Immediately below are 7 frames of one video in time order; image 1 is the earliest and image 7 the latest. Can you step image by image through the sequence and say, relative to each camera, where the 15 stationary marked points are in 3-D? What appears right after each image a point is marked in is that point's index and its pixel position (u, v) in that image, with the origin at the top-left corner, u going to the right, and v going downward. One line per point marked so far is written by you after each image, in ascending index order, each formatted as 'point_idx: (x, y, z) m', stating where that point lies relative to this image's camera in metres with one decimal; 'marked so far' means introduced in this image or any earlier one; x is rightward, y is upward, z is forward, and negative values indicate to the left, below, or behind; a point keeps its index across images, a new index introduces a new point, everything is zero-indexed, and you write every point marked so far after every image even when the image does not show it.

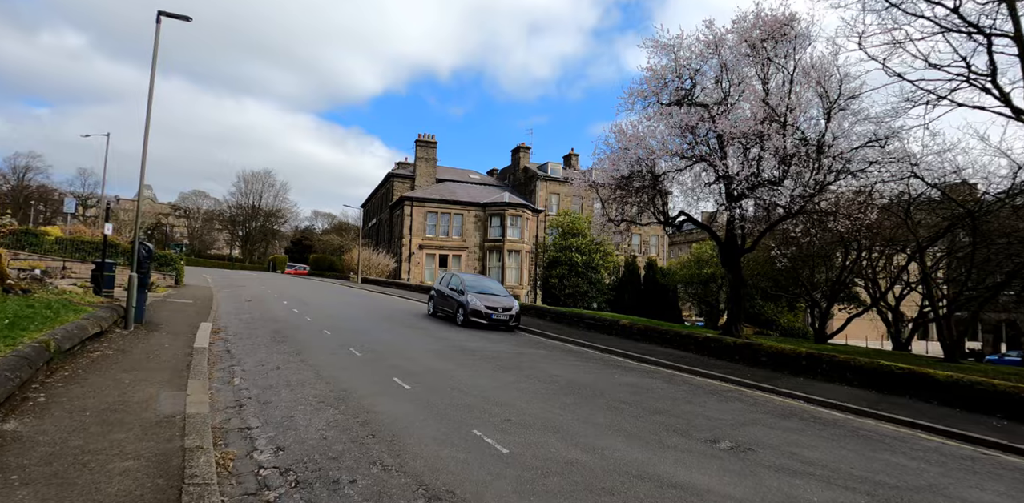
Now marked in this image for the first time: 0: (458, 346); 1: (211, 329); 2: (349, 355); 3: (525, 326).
0: (-1.1, -2.0, +10.7) m
1: (-6.5, -1.7, +10.9) m
2: (-2.8, -1.8, +8.7) m
3: (+0.4, -2.2, +14.8) m
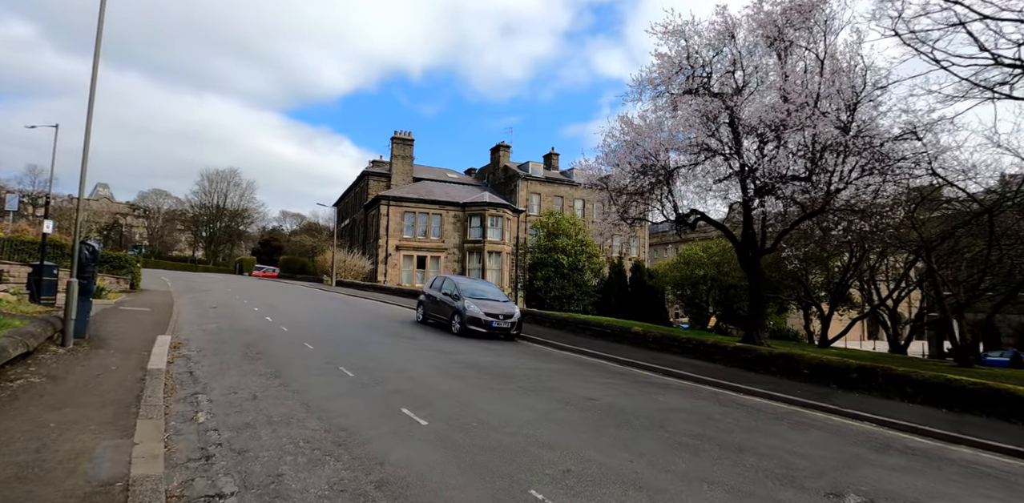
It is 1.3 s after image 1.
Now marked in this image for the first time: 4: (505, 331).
0: (-0.9, -2.0, +9.3) m
1: (-6.3, -1.7, +9.3) m
2: (-2.5, -1.8, +7.3) m
3: (+0.4, -2.2, +13.5) m
4: (-0.2, -2.0, +12.8) m
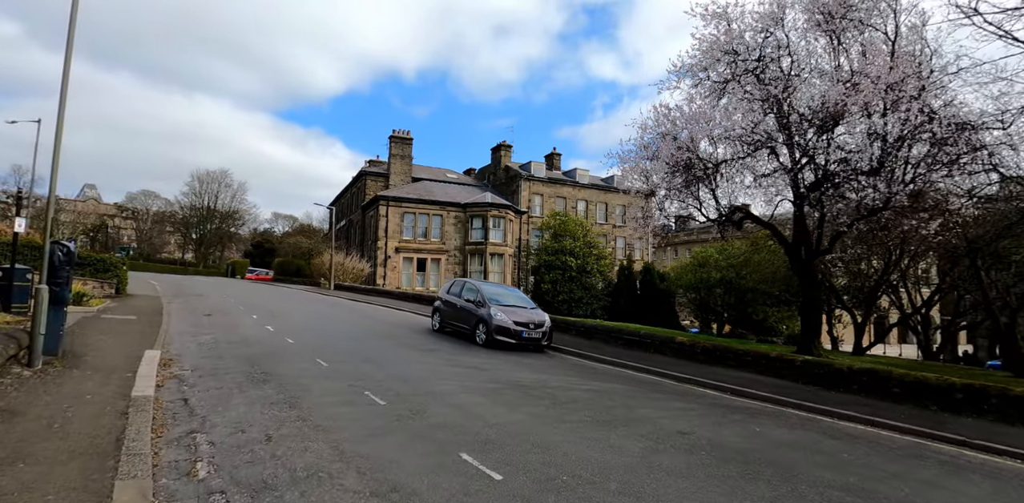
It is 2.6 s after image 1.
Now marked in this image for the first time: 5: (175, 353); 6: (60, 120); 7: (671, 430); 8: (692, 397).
0: (-0.1, -2.0, +8.0) m
1: (-5.5, -1.7, +7.9) m
2: (-1.7, -1.8, +6.0) m
3: (+1.1, -2.3, +12.2) m
4: (+0.5, -2.1, +11.5) m
5: (-5.9, -1.8, +8.8) m
6: (-6.4, +1.8, +7.1) m
7: (+1.8, -2.0, +5.7) m
8: (+2.8, -2.2, +7.8) m
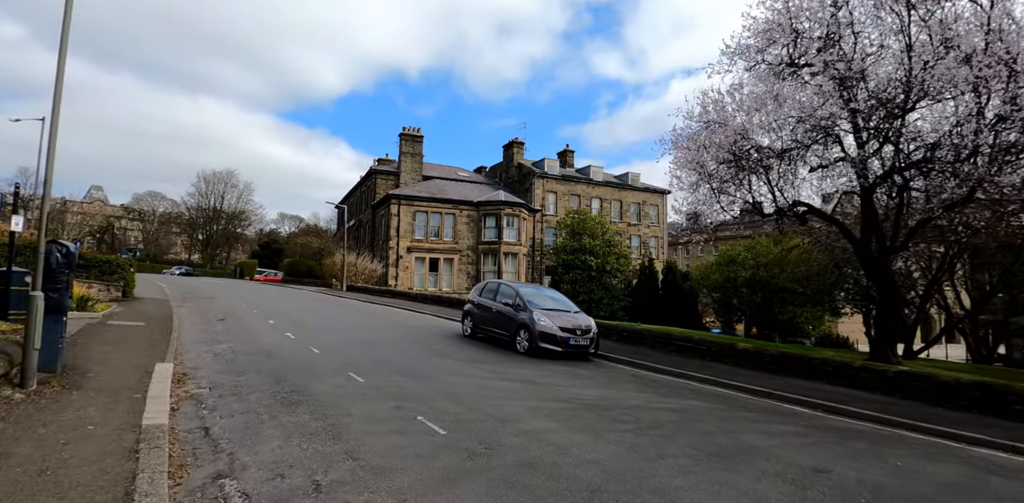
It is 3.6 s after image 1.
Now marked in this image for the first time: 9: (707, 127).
0: (+0.8, -2.0, +6.9) m
1: (-4.7, -1.7, +6.9) m
2: (-0.8, -1.8, +4.9) m
3: (+2.1, -2.2, +11.1) m
4: (+1.5, -2.0, +10.5) m
5: (-5.0, -1.8, +7.8) m
6: (-5.5, +1.8, +6.1) m
7: (+2.7, -2.0, +4.7) m
8: (+3.7, -2.2, +6.7) m
9: (+5.2, +3.3, +13.3) m
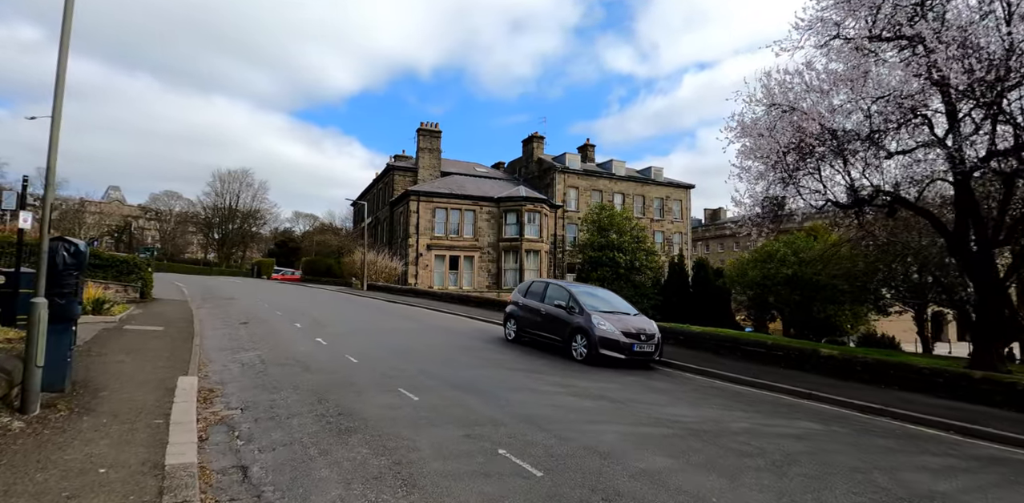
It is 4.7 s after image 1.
0: (+1.8, -1.9, +5.8) m
1: (-3.7, -1.7, +5.9) m
2: (+0.1, -1.8, +3.8) m
3: (+3.1, -2.1, +10.0) m
4: (+2.5, -2.0, +9.4) m
5: (-4.0, -1.7, +6.8) m
6: (-4.6, +1.9, +5.2) m
7: (+3.6, -1.9, +3.5) m
8: (+4.6, -2.1, +5.5) m
9: (+6.2, +3.4, +12.1) m
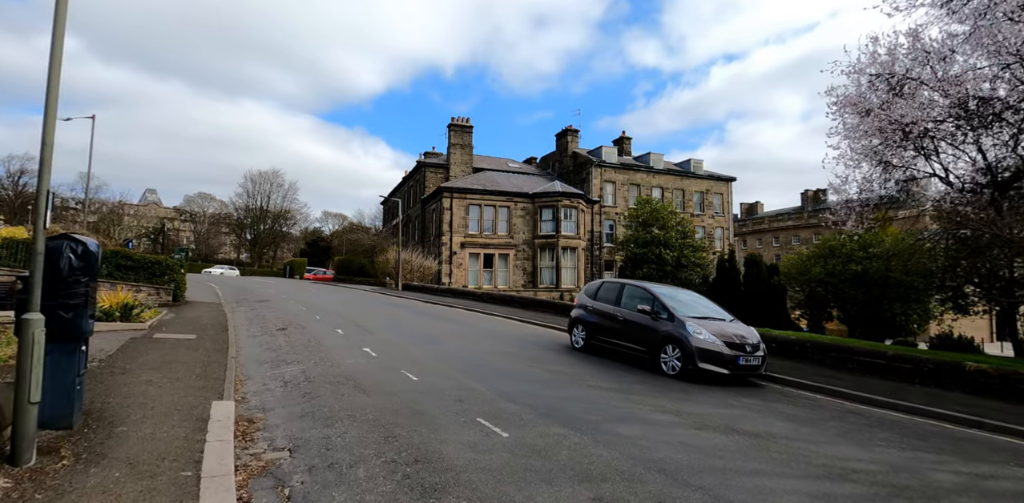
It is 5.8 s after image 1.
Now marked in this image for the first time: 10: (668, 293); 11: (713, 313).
0: (+2.8, -1.9, +4.4) m
1: (-2.6, -1.7, +4.7) m
2: (+1.1, -1.7, +2.5) m
3: (+4.4, -2.0, +8.5) m
4: (+3.8, -1.9, +7.9) m
5: (-2.9, -1.7, +5.7) m
6: (-3.6, +1.9, +4.0) m
7: (+4.6, -1.9, +2.0) m
8: (+5.7, -2.0, +3.9) m
9: (+7.6, +3.5, +10.4) m
10: (+2.8, -0.7, +9.2) m
11: (+3.5, -1.1, +8.9) m
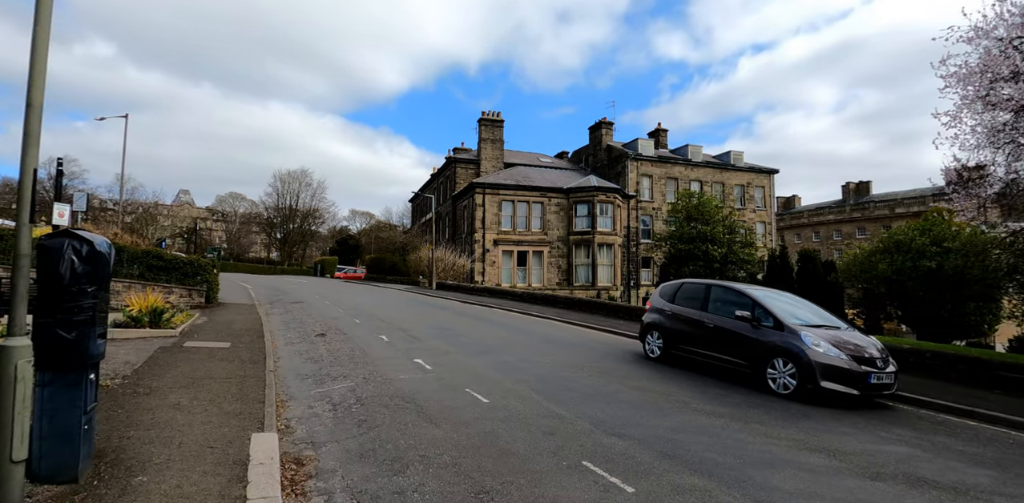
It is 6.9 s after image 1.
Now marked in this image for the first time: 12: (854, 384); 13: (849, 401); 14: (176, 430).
0: (+3.8, -1.8, +3.1) m
1: (-1.7, -1.7, +3.7) m
2: (+1.9, -1.7, +1.3) m
3: (+5.5, -2.0, +7.1) m
4: (+4.8, -1.8, +6.5) m
5: (-1.9, -1.7, +4.6) m
6: (-2.7, +1.9, +3.0) m
7: (+5.4, -1.8, +0.6) m
8: (+6.6, -2.0, +2.5) m
9: (+8.7, +3.6, +8.8) m
10: (+3.9, -0.7, +7.8) m
11: (+4.7, -1.0, +7.5) m
12: (+4.2, -1.6, +6.3) m
13: (+4.5, -2.0, +6.7) m
14: (-3.0, -1.6, +4.5) m
